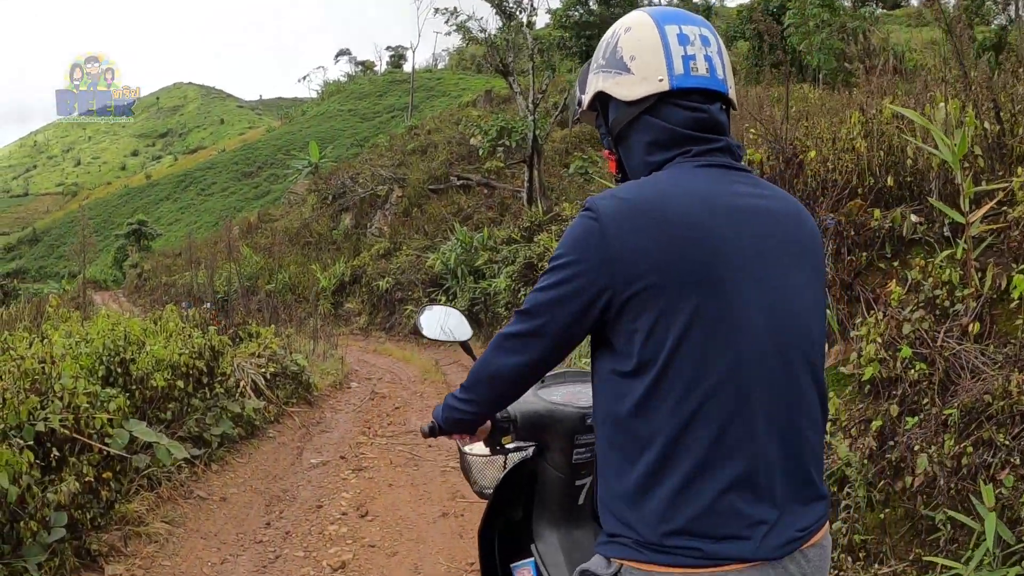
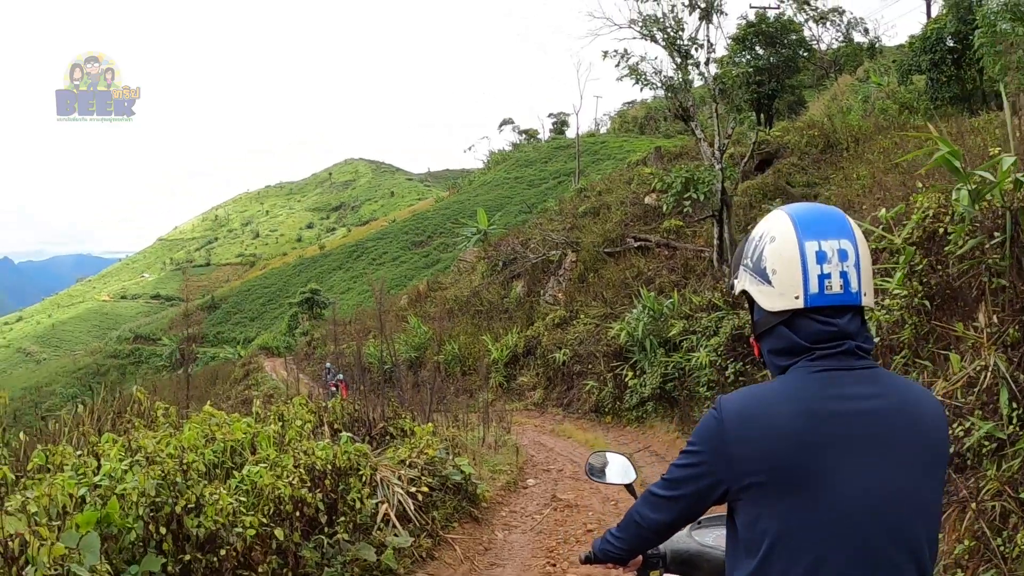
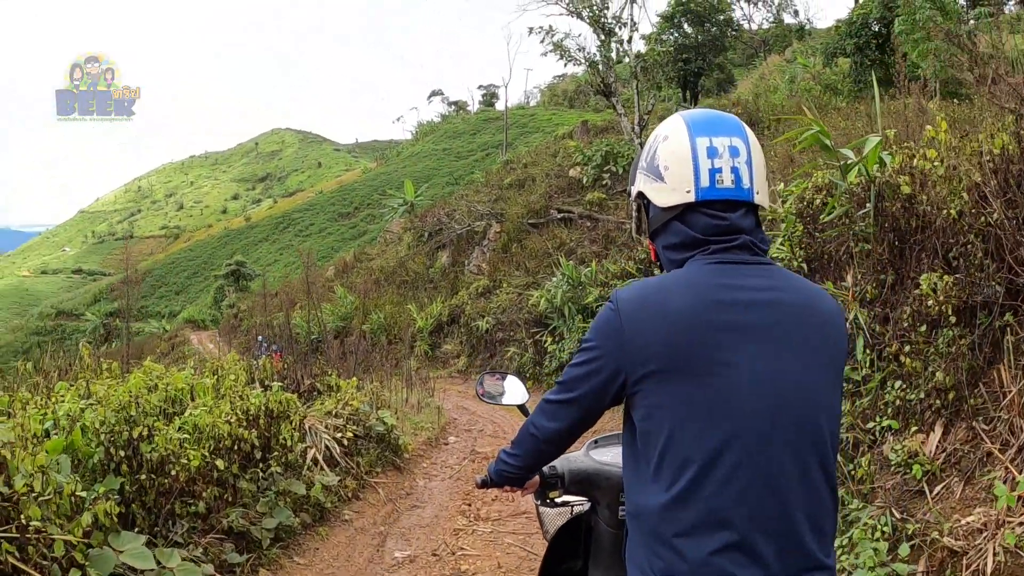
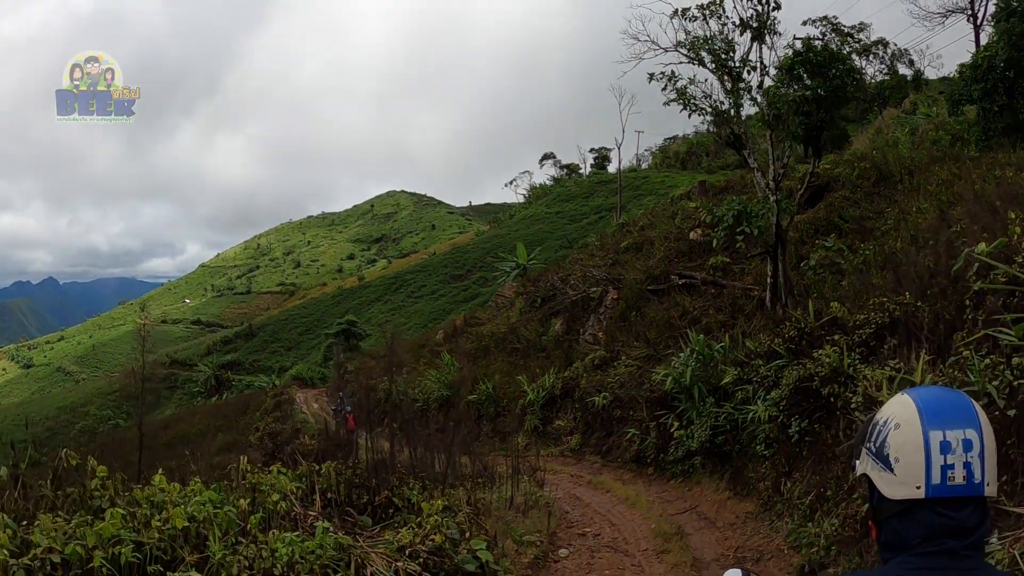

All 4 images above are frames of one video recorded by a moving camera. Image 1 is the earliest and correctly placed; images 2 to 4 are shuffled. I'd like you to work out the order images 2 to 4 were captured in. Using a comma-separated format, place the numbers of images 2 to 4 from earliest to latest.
3, 2, 4
